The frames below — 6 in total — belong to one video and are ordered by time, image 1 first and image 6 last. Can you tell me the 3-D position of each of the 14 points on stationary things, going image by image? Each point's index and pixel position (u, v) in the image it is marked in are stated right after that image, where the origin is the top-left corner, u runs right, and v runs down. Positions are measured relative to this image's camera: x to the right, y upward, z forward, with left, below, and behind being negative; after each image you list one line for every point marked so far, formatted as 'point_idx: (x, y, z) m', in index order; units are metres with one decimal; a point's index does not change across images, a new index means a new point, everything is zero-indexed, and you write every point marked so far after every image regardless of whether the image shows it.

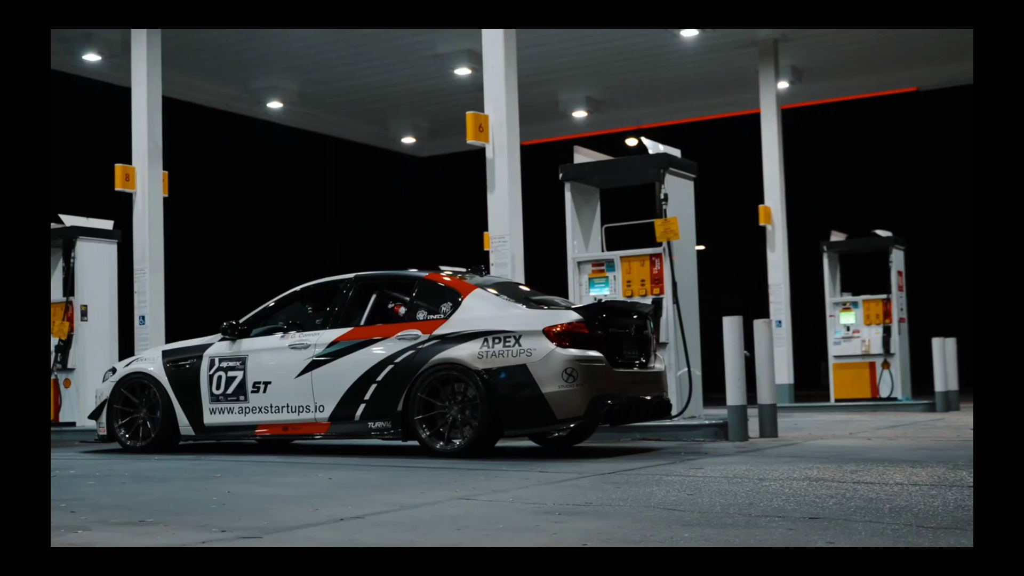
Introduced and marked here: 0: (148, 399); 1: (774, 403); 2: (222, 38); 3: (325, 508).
0: (-3.1, -0.9, +9.0) m
1: (+2.4, -1.0, +9.6) m
2: (-4.7, +4.0, +17.3) m
3: (-0.7, -0.9, +4.4) m
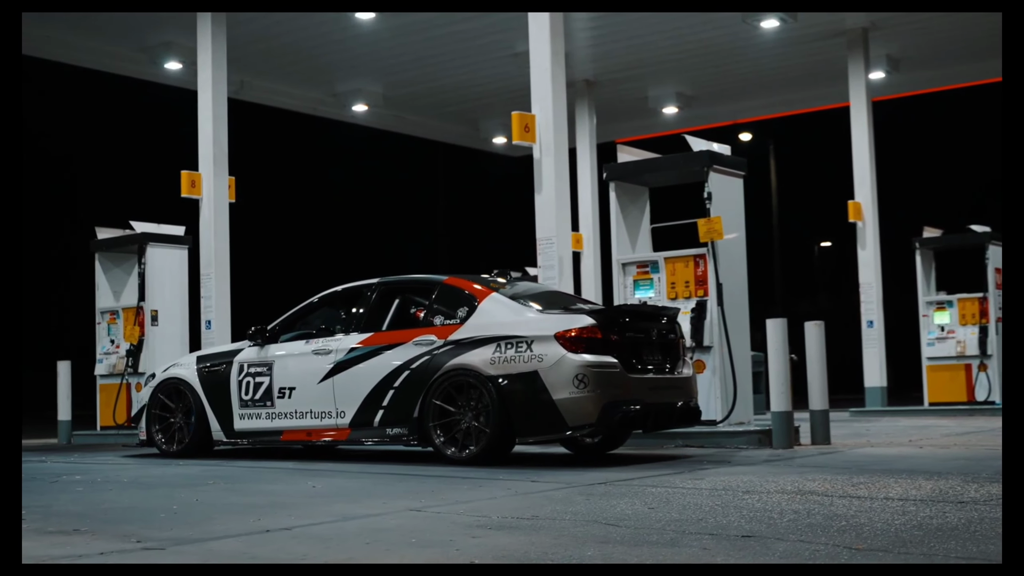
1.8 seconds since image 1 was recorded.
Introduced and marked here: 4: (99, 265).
0: (-2.8, -1.0, +9.2) m
1: (+2.7, -1.0, +9.2) m
2: (-3.5, +3.9, +17.7) m
3: (-1.0, -0.9, +4.4) m
4: (-5.4, +0.3, +14.5) m
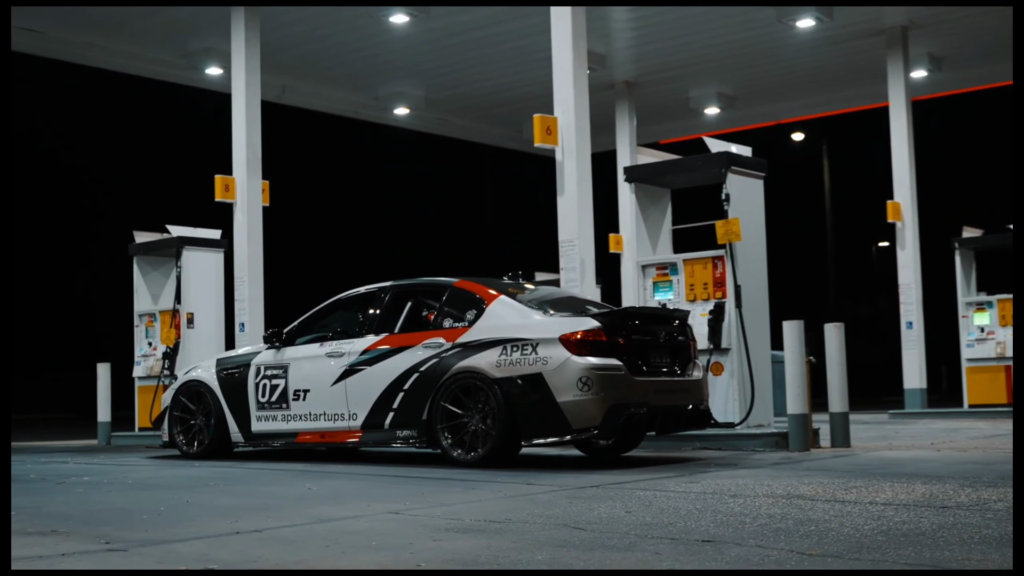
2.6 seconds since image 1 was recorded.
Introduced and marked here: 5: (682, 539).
0: (-2.7, -1.0, +9.4) m
1: (+2.8, -1.0, +9.1) m
2: (-3.0, +3.9, +17.9) m
3: (-1.1, -1.0, +4.5) m
4: (-5.0, +0.2, +14.8) m
5: (+0.6, -0.9, +4.0) m
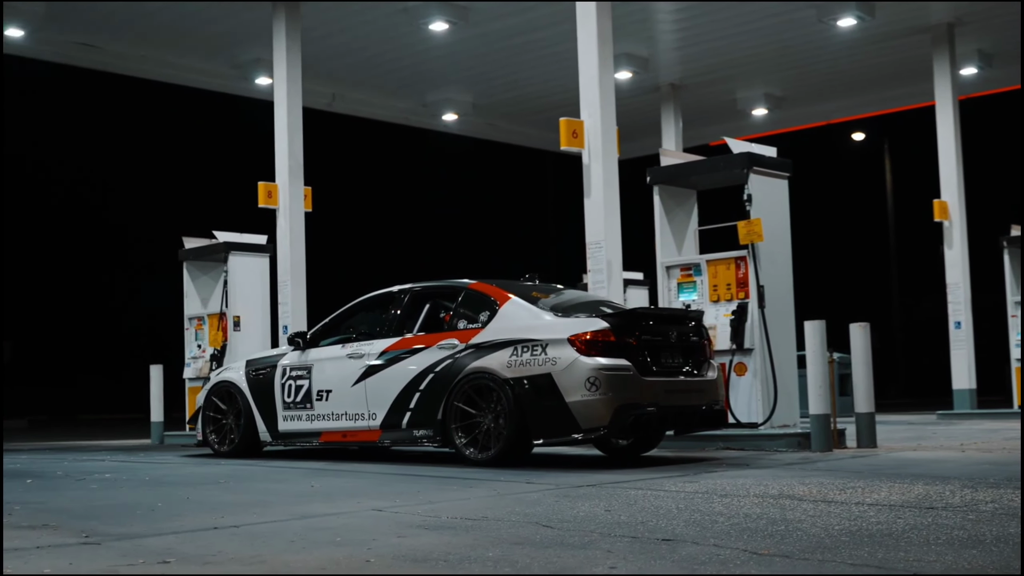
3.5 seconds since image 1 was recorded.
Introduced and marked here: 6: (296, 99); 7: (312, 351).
0: (-2.5, -1.0, +9.6) m
1: (+3.0, -1.0, +9.0) m
2: (-2.3, +3.9, +18.1) m
3: (-1.2, -1.0, +4.6) m
4: (-4.5, +0.2, +15.2) m
5: (+0.5, -0.9, +4.0) m
6: (-2.9, +2.6, +14.8) m
7: (-1.7, -0.5, +9.0) m
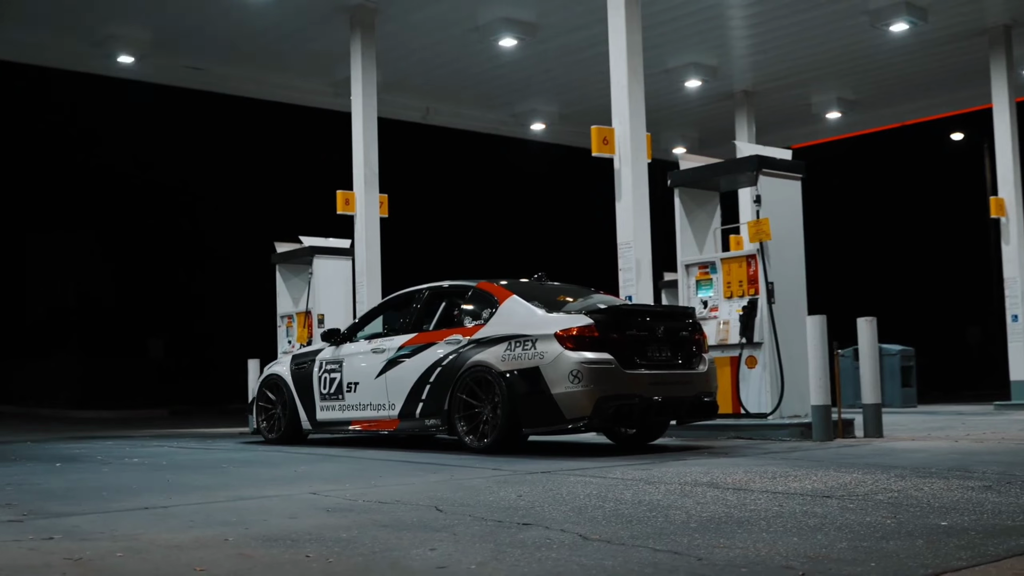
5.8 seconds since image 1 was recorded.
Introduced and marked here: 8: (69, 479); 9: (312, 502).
0: (-2.2, -1.0, +10.4) m
1: (+3.1, -1.0, +9.1) m
2: (-1.0, +4.0, +18.7) m
3: (-1.6, -1.0, +5.3) m
4: (-3.5, +0.2, +16.2) m
5: (0.0, -1.0, +4.5) m
6: (-2.1, +2.7, +15.6) m
7: (-1.5, -0.5, +9.7) m
8: (-2.6, -1.1, +6.4) m
9: (-0.9, -1.0, +5.1) m
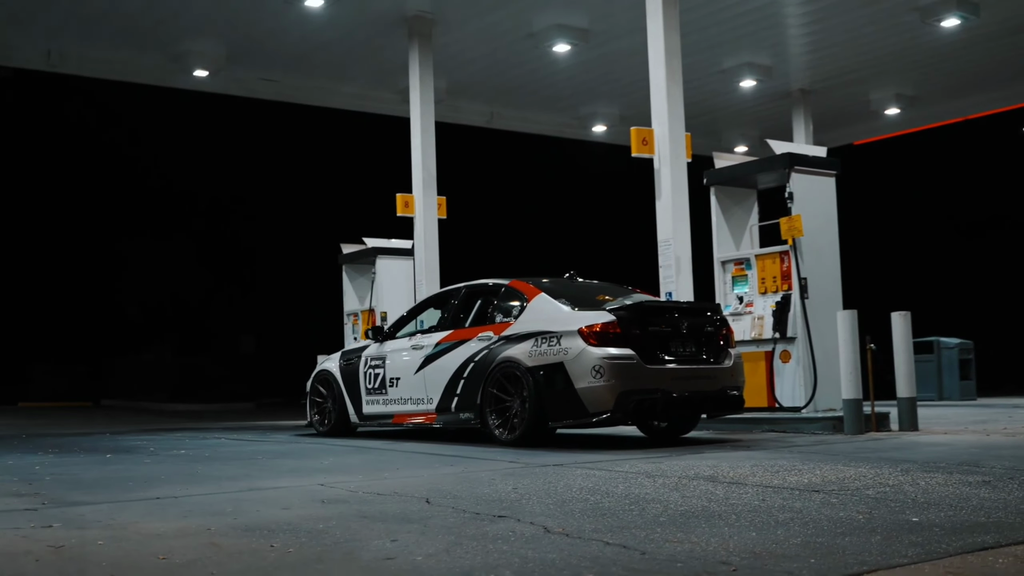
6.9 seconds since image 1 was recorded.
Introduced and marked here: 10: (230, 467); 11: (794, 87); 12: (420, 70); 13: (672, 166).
0: (-1.8, -1.0, +10.8) m
1: (+3.4, -0.9, +9.0) m
2: (0.0, +4.1, +18.9) m
3: (-1.6, -1.0, +5.6) m
4: (-2.6, +0.3, +16.6) m
5: (-0.1, -1.0, +4.7) m
6: (-1.3, +2.7, +15.9) m
7: (-1.2, -0.5, +10.0) m
8: (-2.5, -1.1, +6.8) m
9: (-1.0, -1.0, +5.4) m
10: (-1.8, -1.1, +6.9) m
11: (+4.6, +3.6, +17.5) m
12: (-1.3, +3.2, +15.7) m
13: (+1.7, +1.4, +11.2) m
